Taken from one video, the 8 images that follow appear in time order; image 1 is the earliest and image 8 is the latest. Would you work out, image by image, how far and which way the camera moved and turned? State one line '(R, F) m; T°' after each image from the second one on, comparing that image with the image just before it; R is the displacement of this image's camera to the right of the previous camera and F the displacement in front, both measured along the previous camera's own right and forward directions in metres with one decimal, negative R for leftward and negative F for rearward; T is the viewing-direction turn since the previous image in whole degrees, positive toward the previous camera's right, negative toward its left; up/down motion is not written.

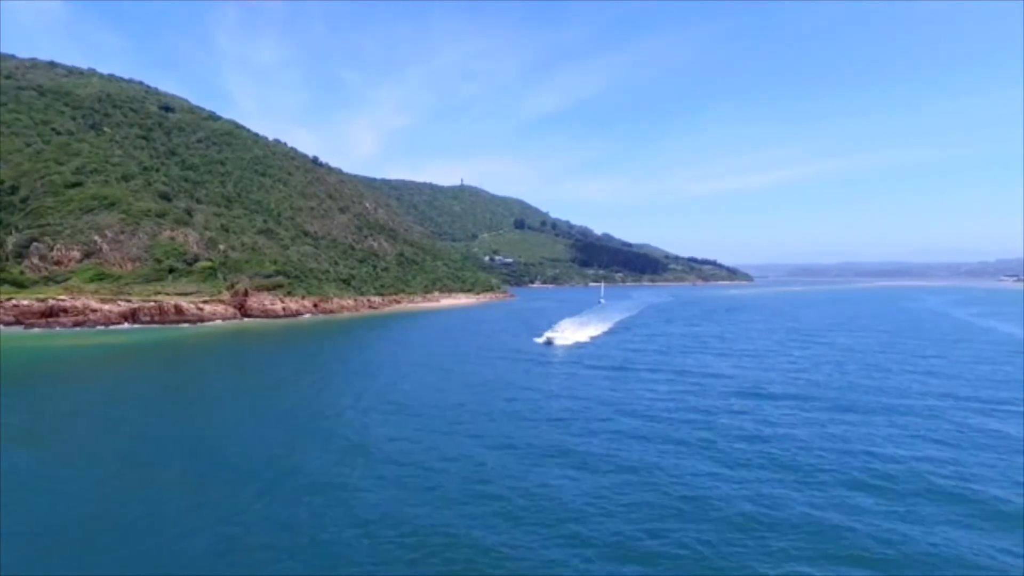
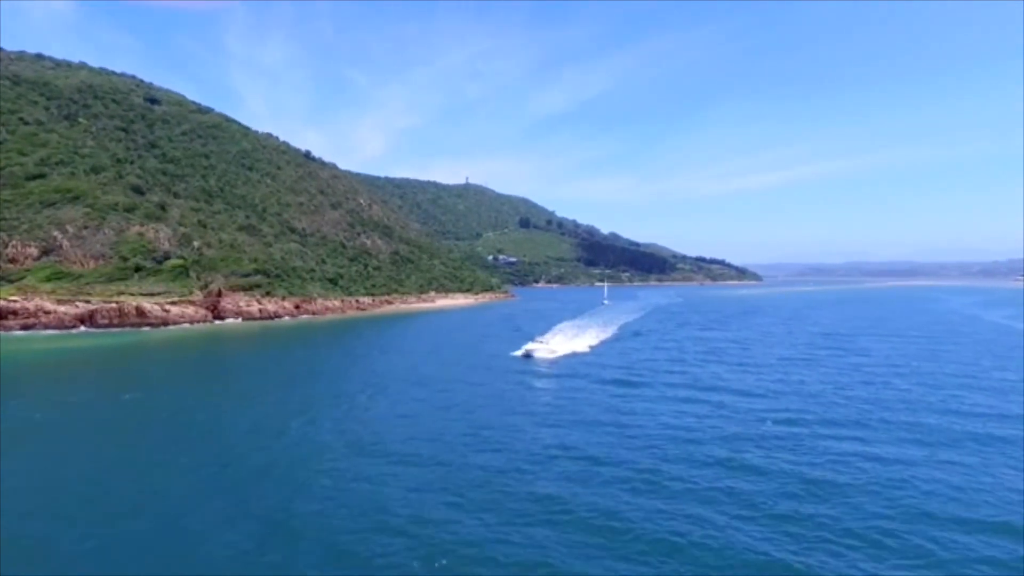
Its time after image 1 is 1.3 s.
(+1.3, +6.1) m; -1°
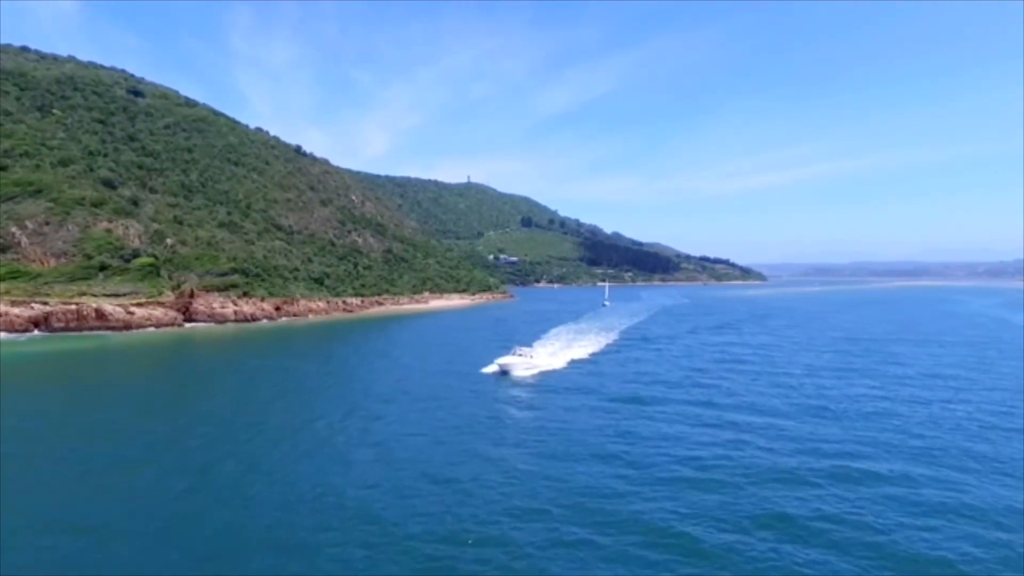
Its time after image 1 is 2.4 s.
(+1.0, +5.1) m; 0°
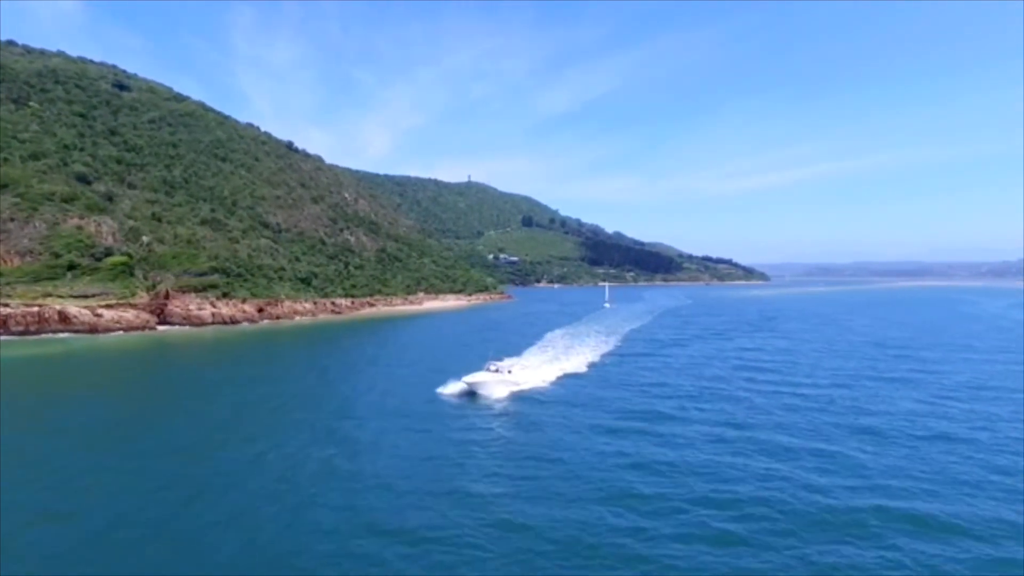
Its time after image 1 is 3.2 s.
(+0.6, +4.0) m; 0°
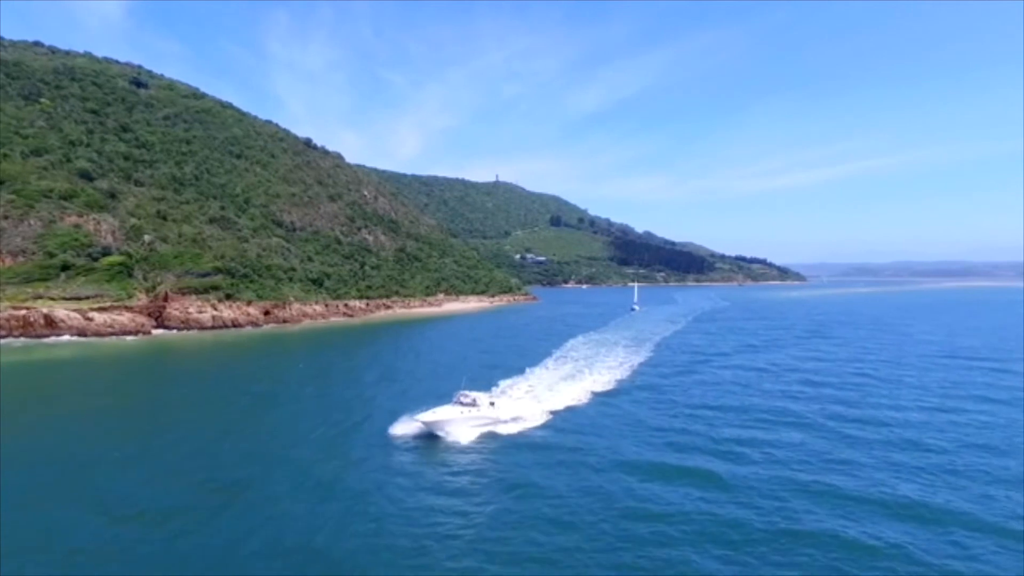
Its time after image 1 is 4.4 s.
(+0.8, +5.2) m; -3°
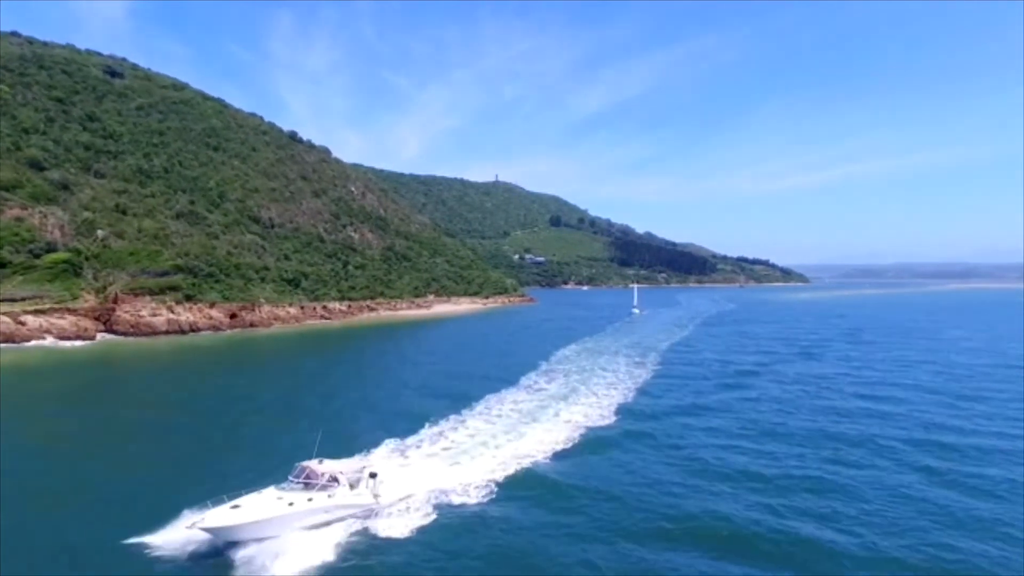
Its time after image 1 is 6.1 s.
(+1.0, +6.0) m; 0°
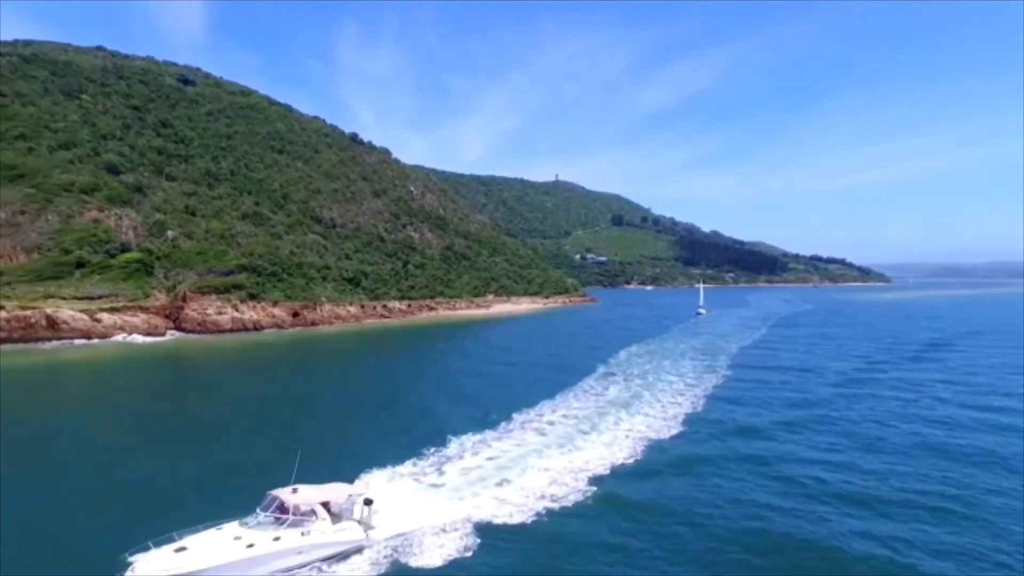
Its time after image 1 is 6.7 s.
(+0.2, +1.7) m; -6°
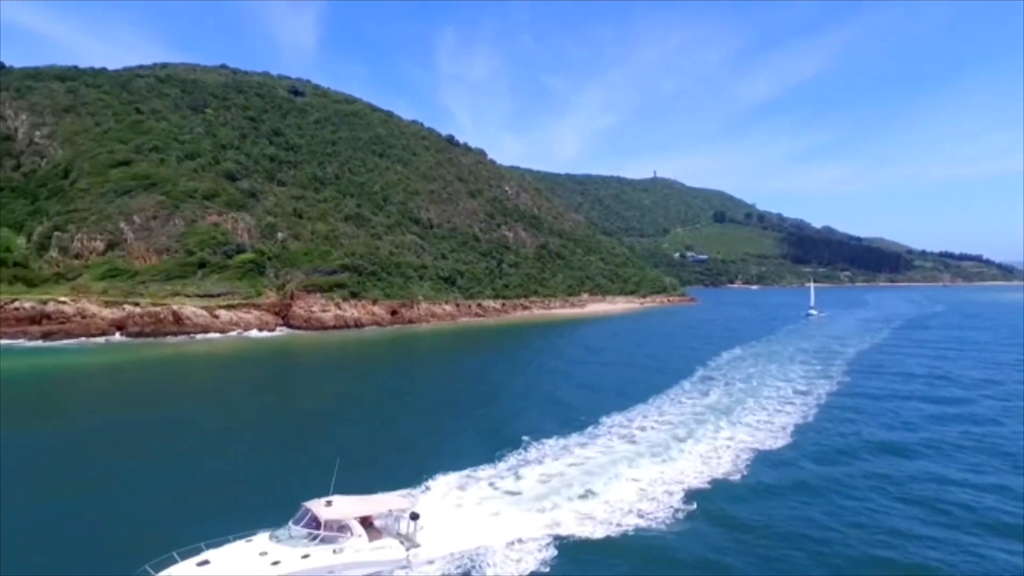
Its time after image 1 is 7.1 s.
(+0.2, +0.8) m; -9°
